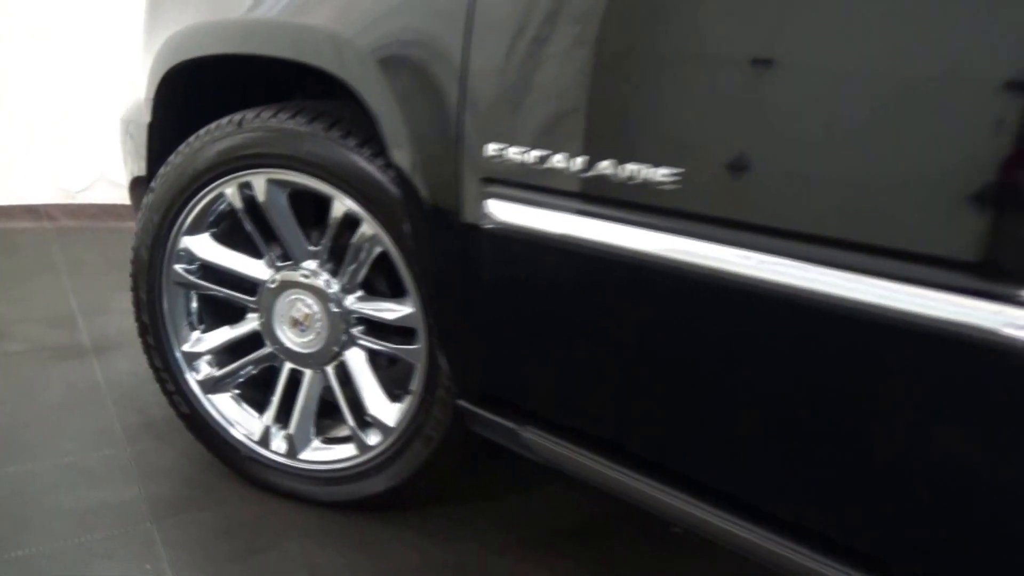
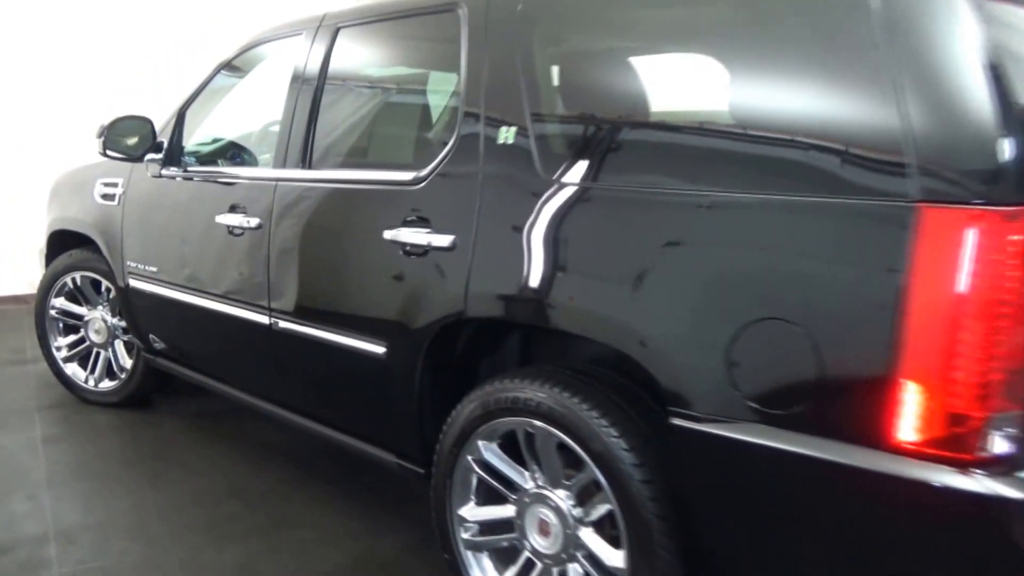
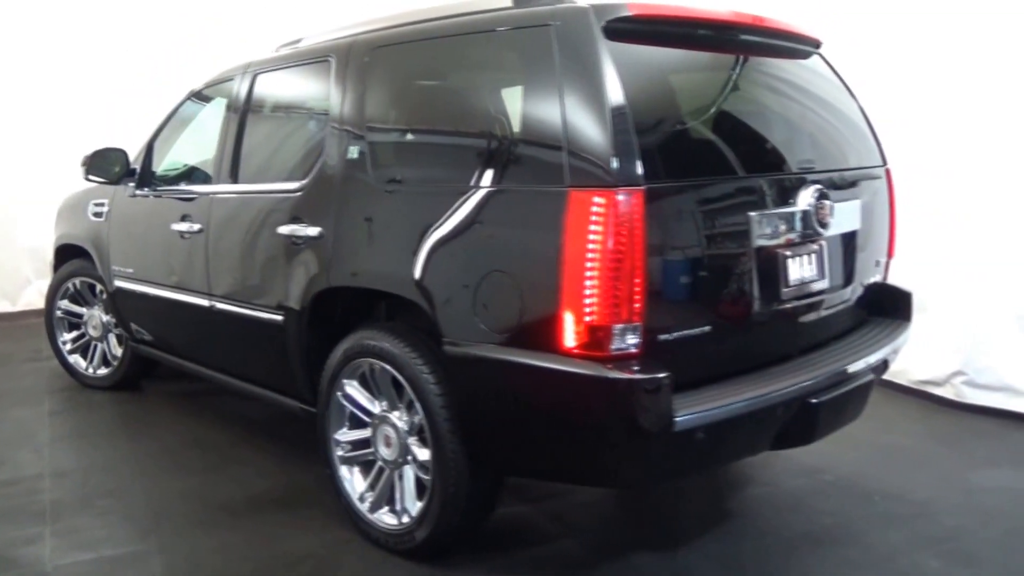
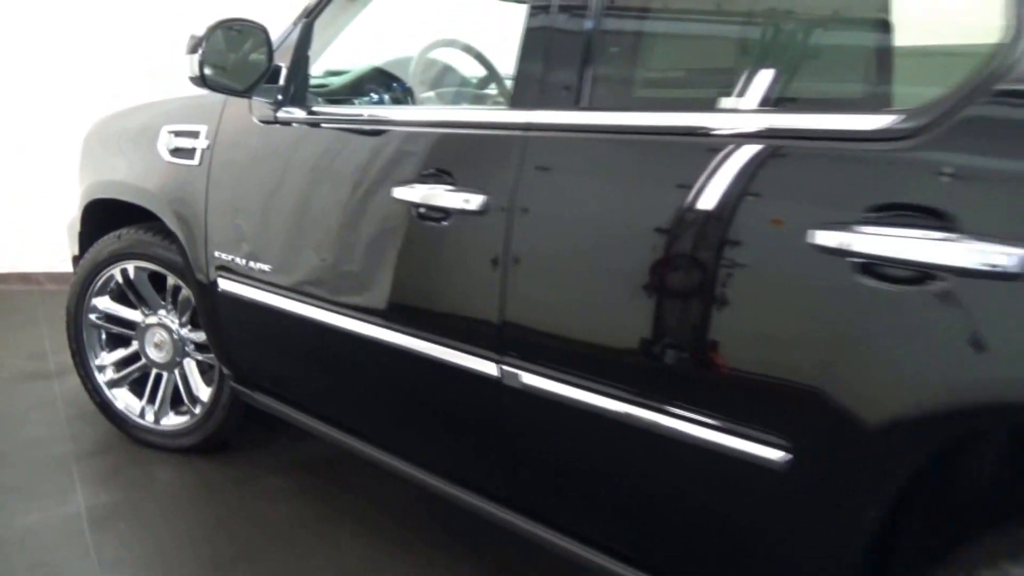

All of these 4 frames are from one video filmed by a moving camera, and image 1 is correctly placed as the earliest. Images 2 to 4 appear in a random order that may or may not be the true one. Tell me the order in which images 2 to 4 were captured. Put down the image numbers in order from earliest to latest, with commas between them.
4, 2, 3
